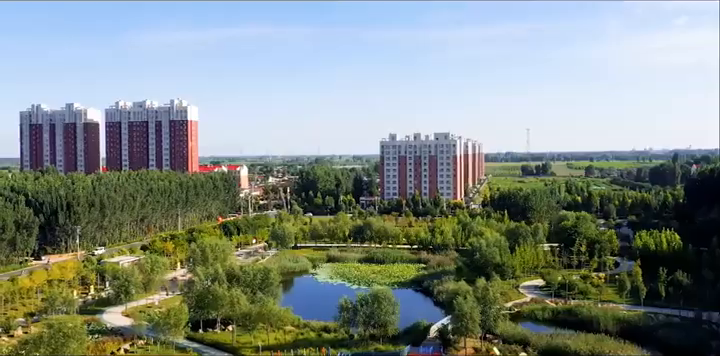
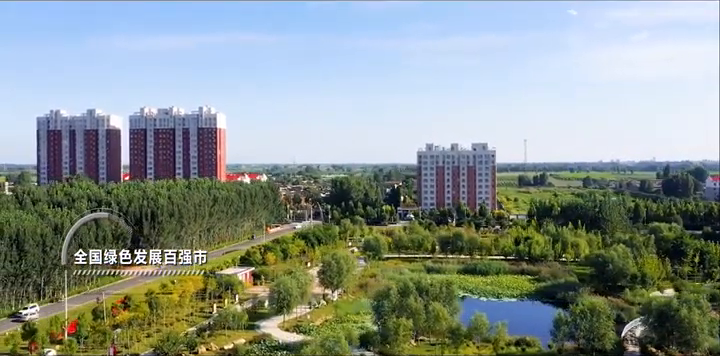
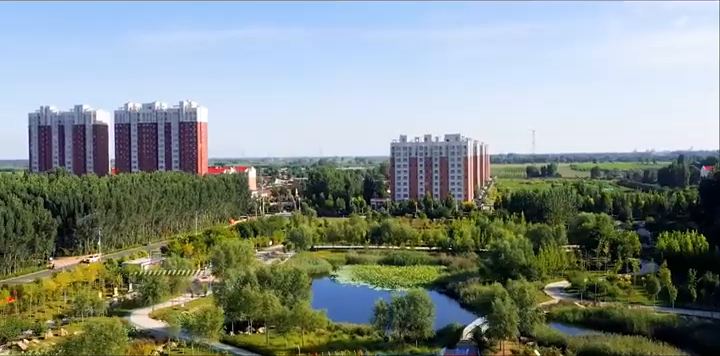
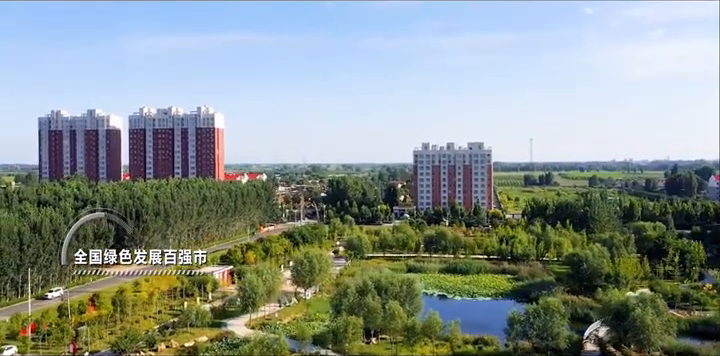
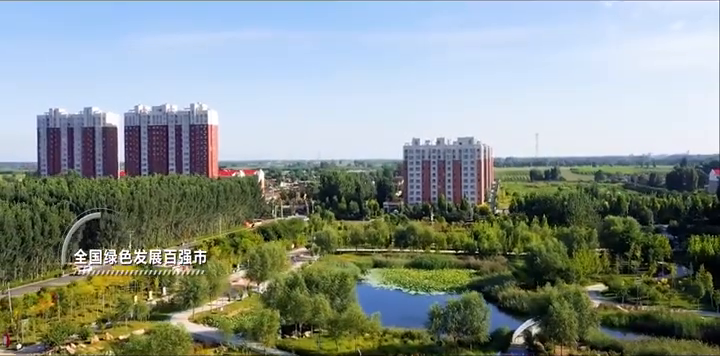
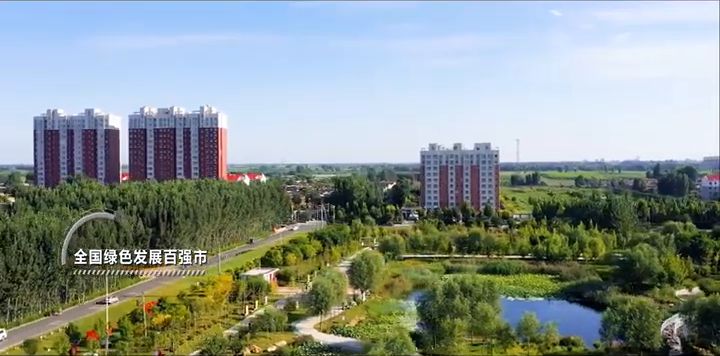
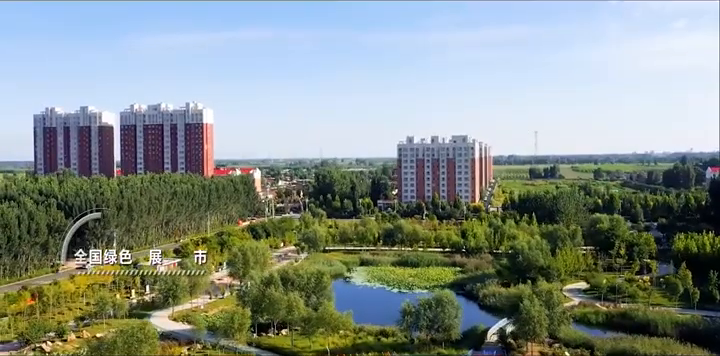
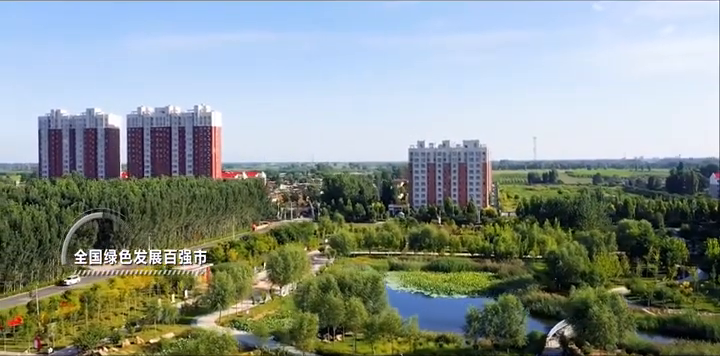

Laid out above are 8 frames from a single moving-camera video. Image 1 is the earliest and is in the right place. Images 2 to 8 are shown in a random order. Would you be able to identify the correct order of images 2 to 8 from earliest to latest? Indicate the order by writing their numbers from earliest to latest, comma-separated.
3, 7, 5, 8, 4, 2, 6
